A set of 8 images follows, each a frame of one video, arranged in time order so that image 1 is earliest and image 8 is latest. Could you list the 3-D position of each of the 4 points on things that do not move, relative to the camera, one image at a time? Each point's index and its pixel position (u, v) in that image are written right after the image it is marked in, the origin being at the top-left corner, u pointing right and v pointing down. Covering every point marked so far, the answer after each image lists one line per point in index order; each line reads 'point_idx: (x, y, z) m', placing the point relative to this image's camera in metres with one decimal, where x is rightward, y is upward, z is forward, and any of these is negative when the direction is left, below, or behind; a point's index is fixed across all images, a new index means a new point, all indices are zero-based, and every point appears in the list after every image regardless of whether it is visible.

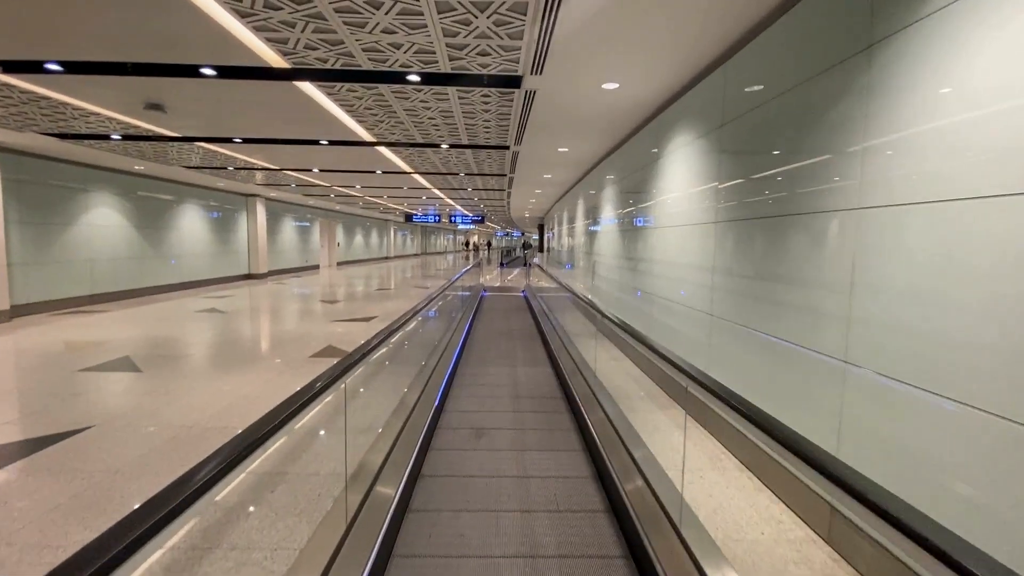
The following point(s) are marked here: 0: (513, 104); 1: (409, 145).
0: (0.0, +1.9, +4.9) m
1: (-1.5, +2.1, +6.8) m
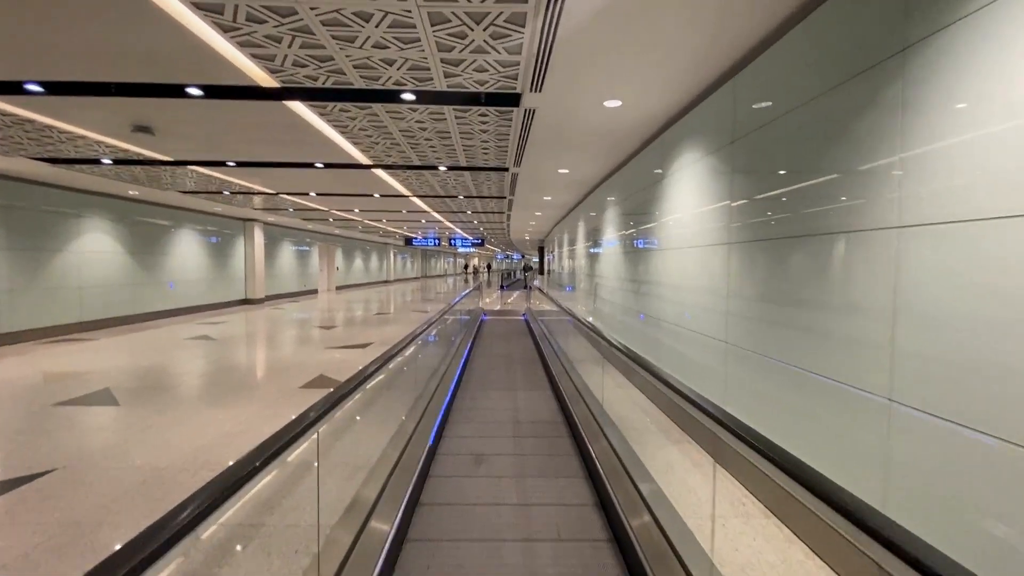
0: (0.0, +1.6, +4.8) m
1: (-1.5, +1.7, +6.7) m
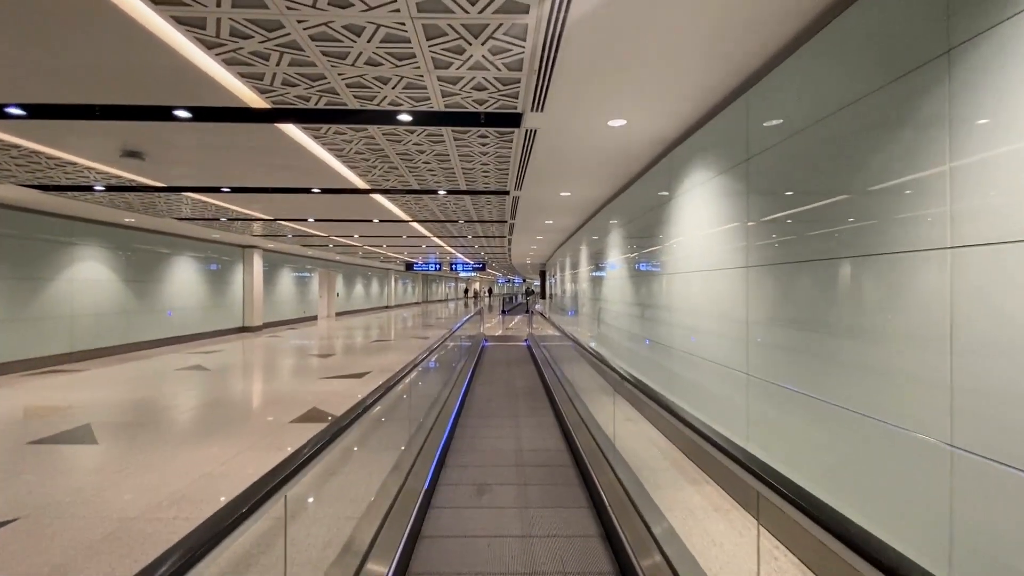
0: (0.0, +1.4, +4.6) m
1: (-1.5, +1.3, +6.6) m
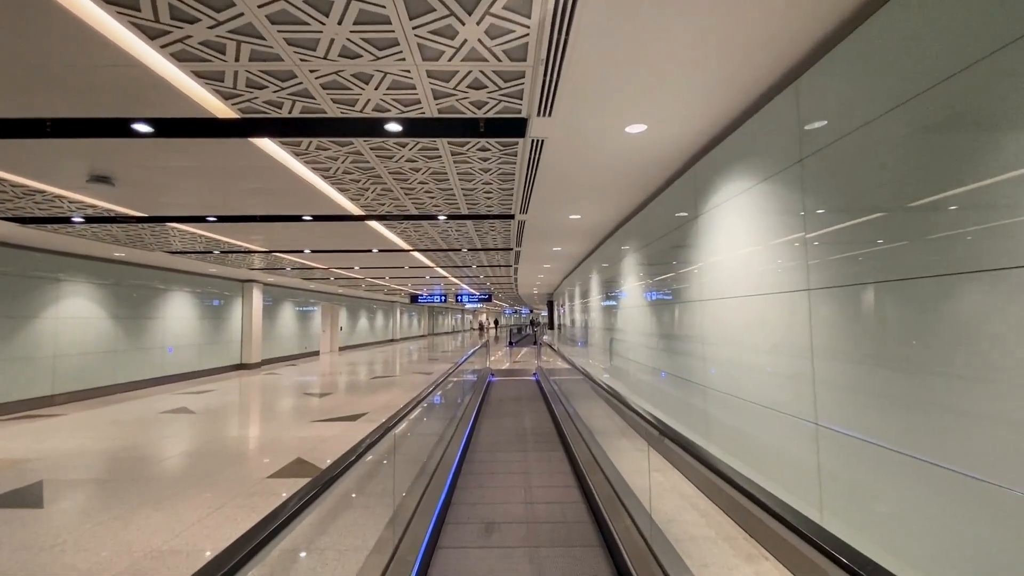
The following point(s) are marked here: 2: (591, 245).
0: (0.0, +1.1, +4.1) m
1: (-1.4, +0.9, +6.1) m
2: (+1.5, +0.8, +9.0) m
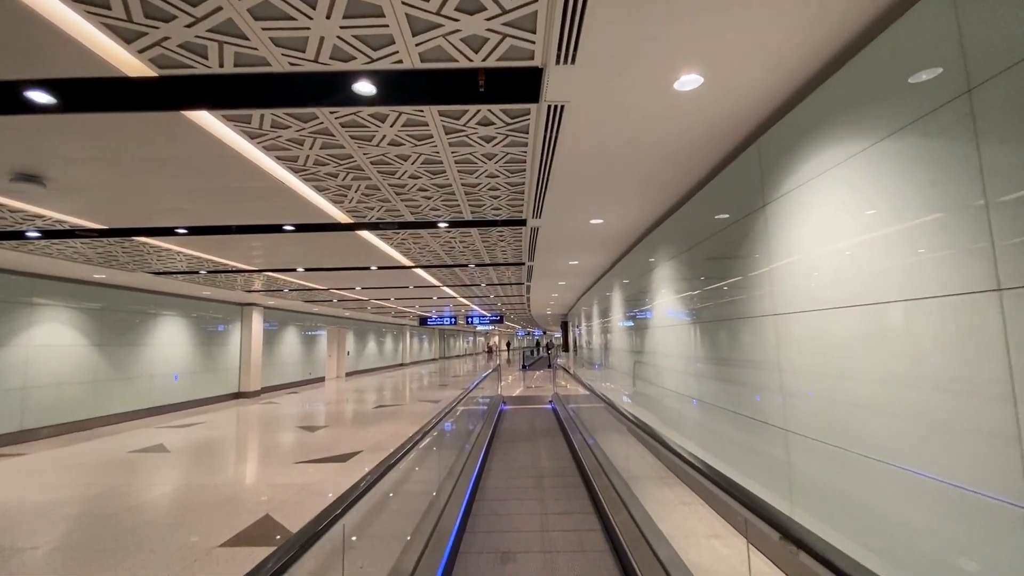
0: (+0.1, +1.0, +3.3) m
1: (-1.3, +0.7, +5.3) m
2: (+1.7, +0.5, +8.1) m
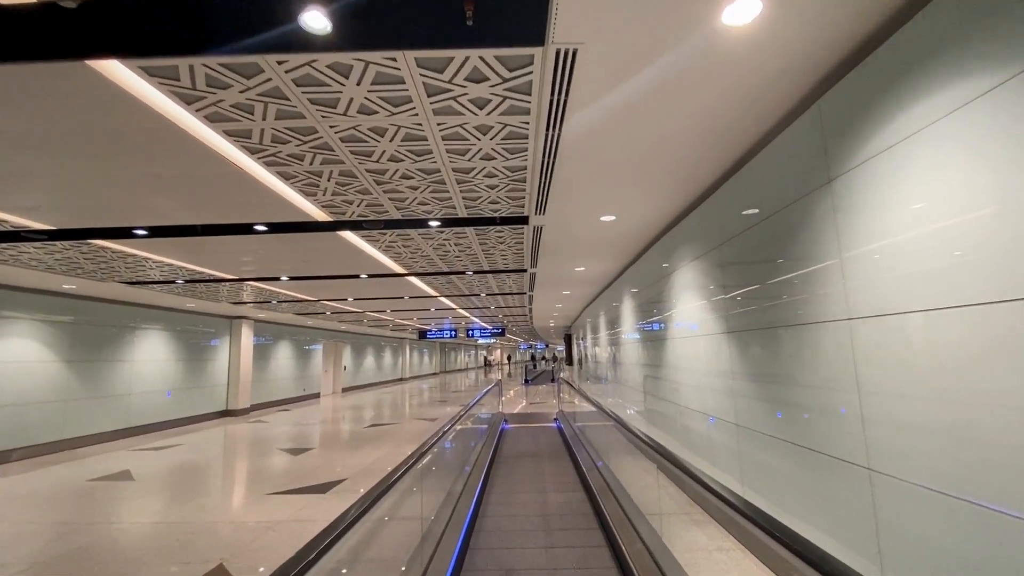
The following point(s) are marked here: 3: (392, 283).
0: (+0.1, +1.0, +2.7) m
1: (-1.3, +0.6, +4.7) m
2: (+1.7, +0.4, +7.5) m
3: (-2.2, +0.1, +8.7) m
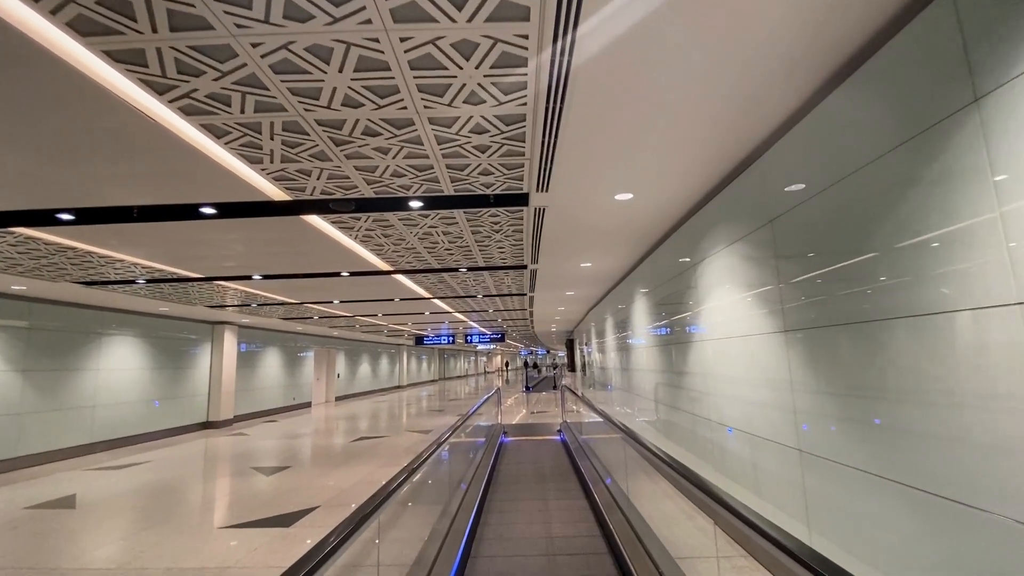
0: (+0.1, +1.1, +2.0) m
1: (-1.3, +0.7, +4.0) m
2: (+1.7, +0.4, +6.7) m
3: (-2.2, +0.1, +7.9) m
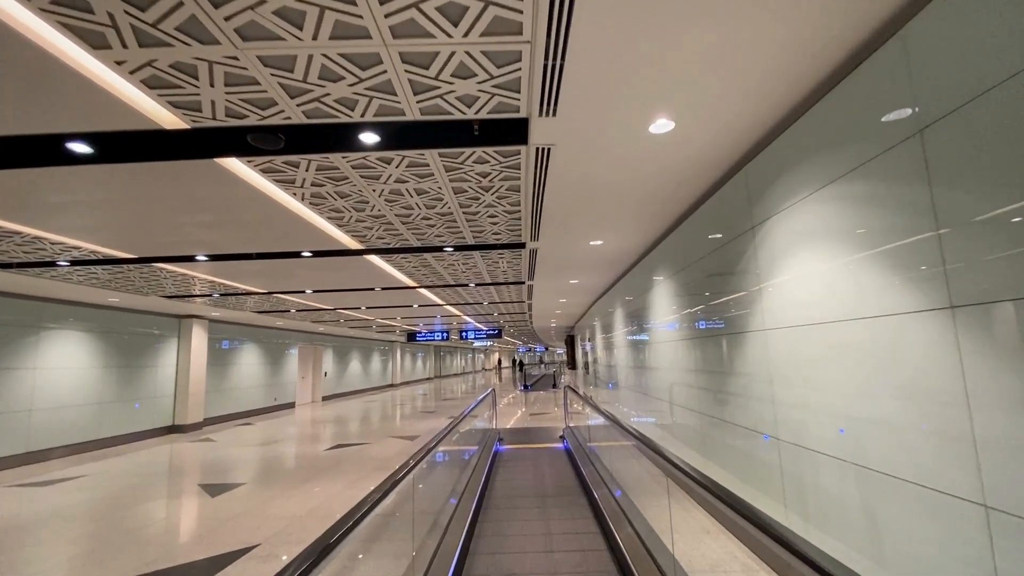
0: (0.0, +1.3, +0.9) m
1: (-1.3, +0.9, +2.9) m
2: (+1.6, +0.6, +5.7) m
3: (-2.3, +0.3, +6.8) m
